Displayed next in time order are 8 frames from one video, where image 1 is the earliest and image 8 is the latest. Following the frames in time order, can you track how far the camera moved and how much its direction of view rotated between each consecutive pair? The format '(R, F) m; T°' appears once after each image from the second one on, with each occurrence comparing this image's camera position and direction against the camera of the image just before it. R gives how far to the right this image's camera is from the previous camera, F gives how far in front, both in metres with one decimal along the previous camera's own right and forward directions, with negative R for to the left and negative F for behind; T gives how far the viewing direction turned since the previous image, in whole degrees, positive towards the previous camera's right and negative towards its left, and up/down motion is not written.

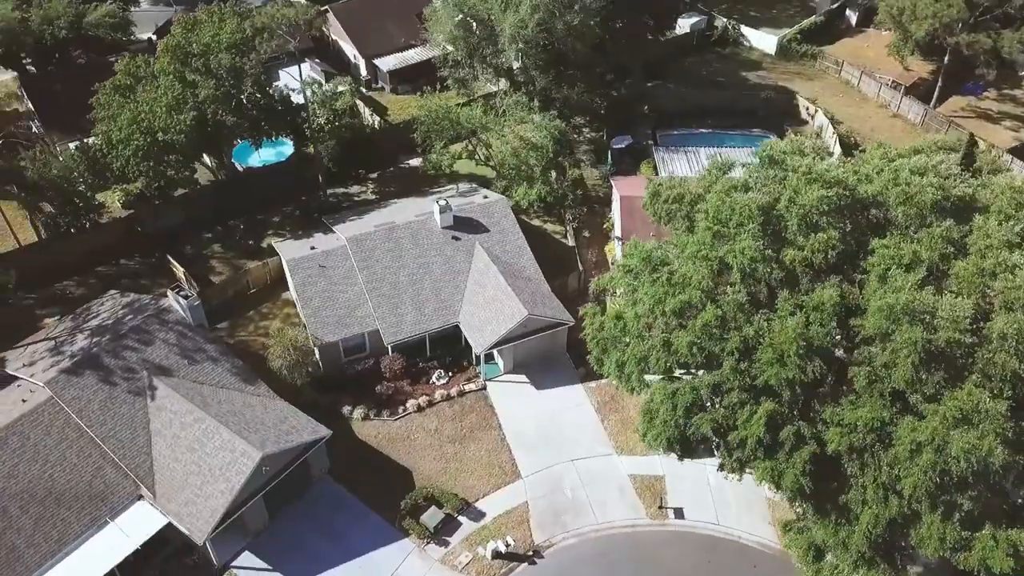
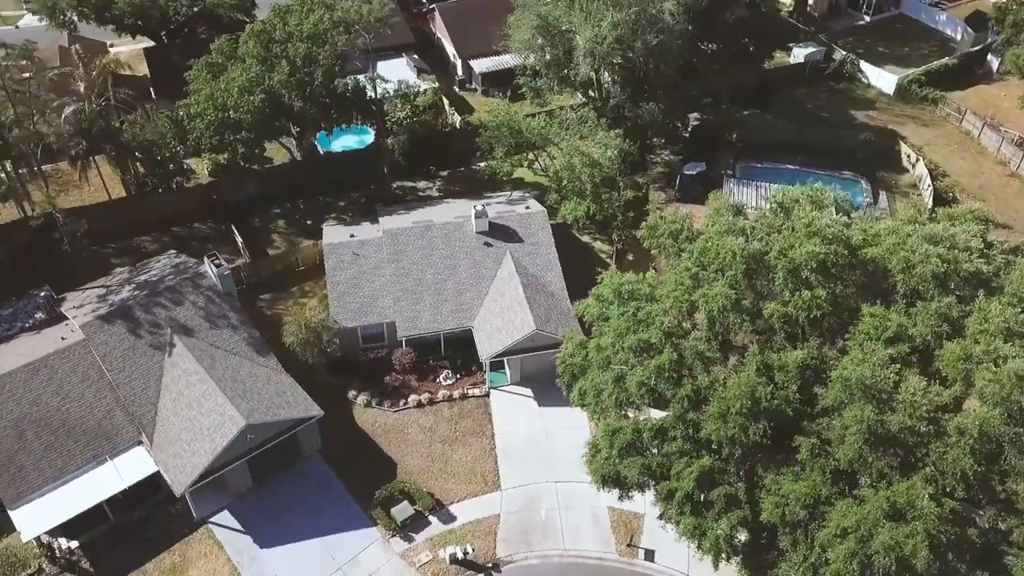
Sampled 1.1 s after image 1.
(+4.0, +0.2) m; -10°
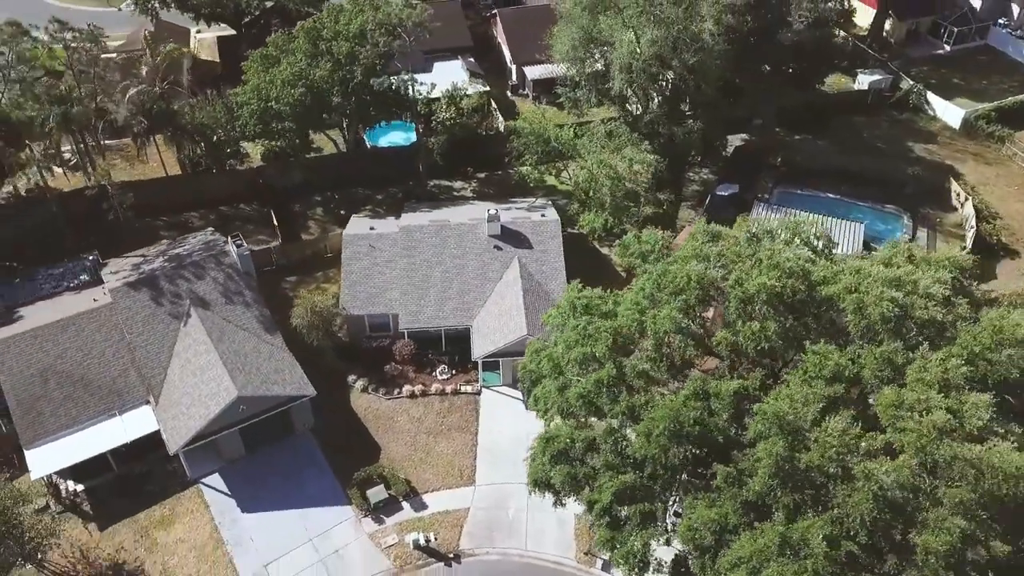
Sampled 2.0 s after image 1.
(+3.1, -0.6) m; -6°
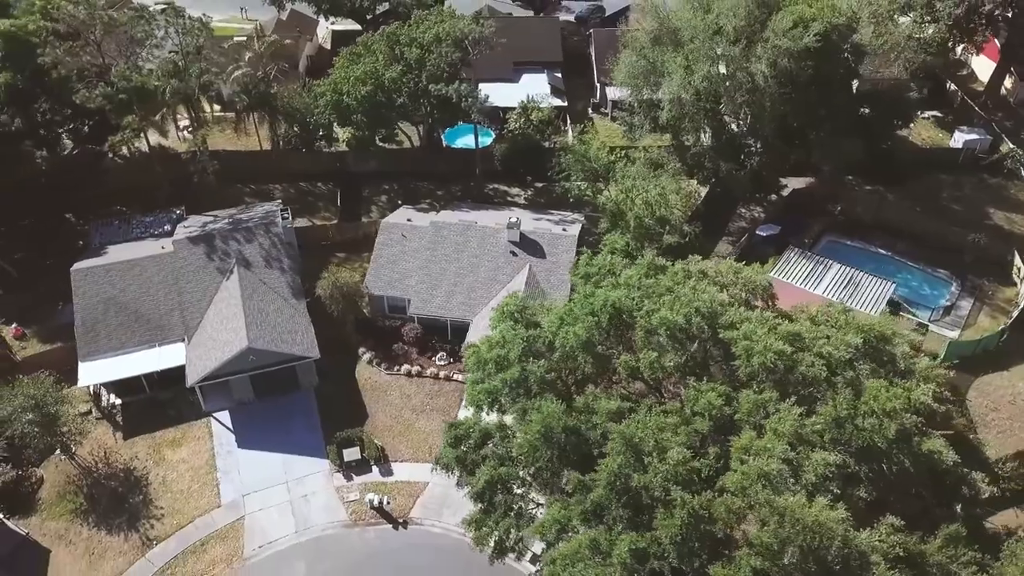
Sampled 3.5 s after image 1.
(+5.5, -1.7) m; -10°
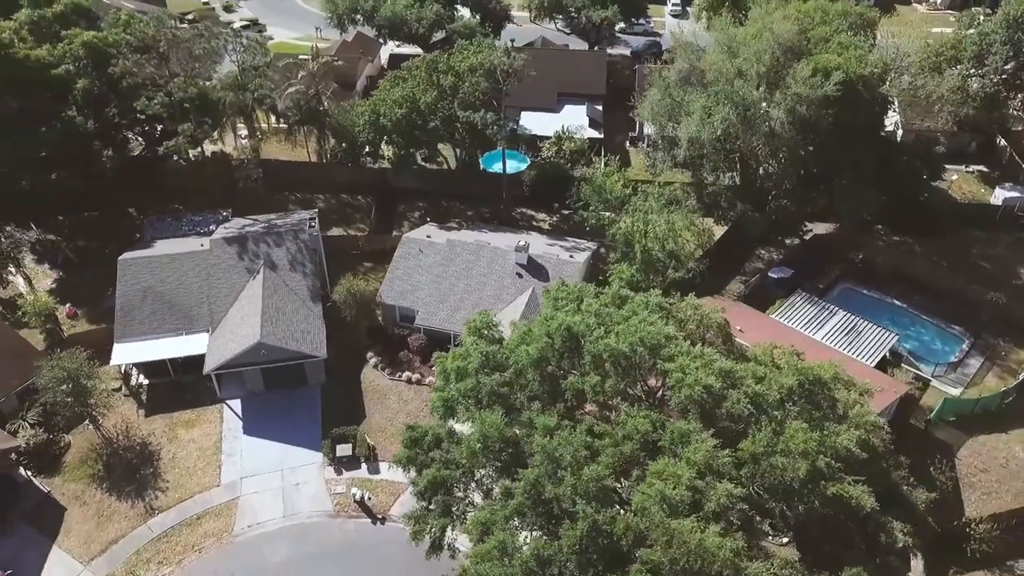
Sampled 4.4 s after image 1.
(+3.2, -1.4) m; -6°
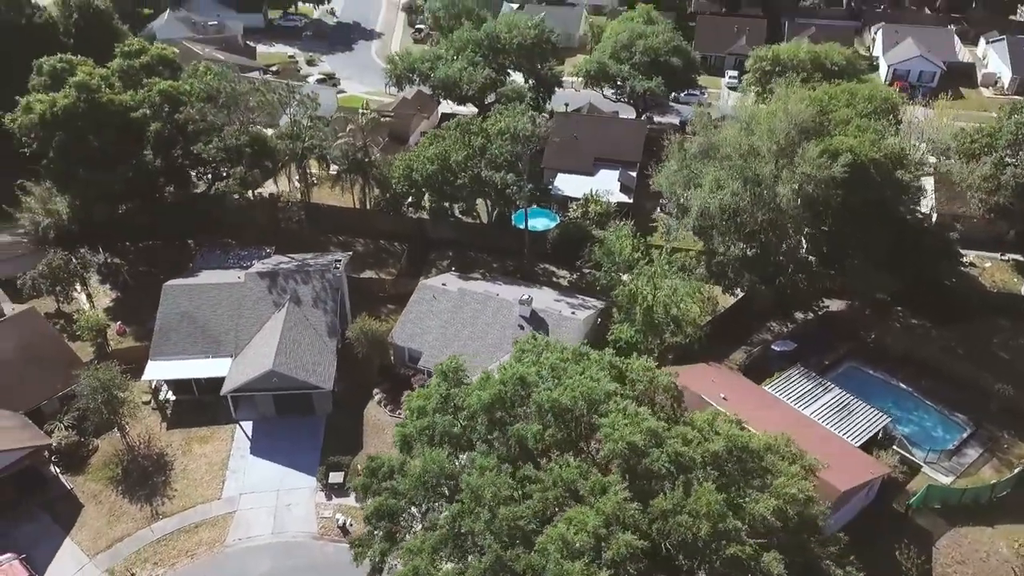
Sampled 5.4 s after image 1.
(+3.6, -1.7) m; -6°
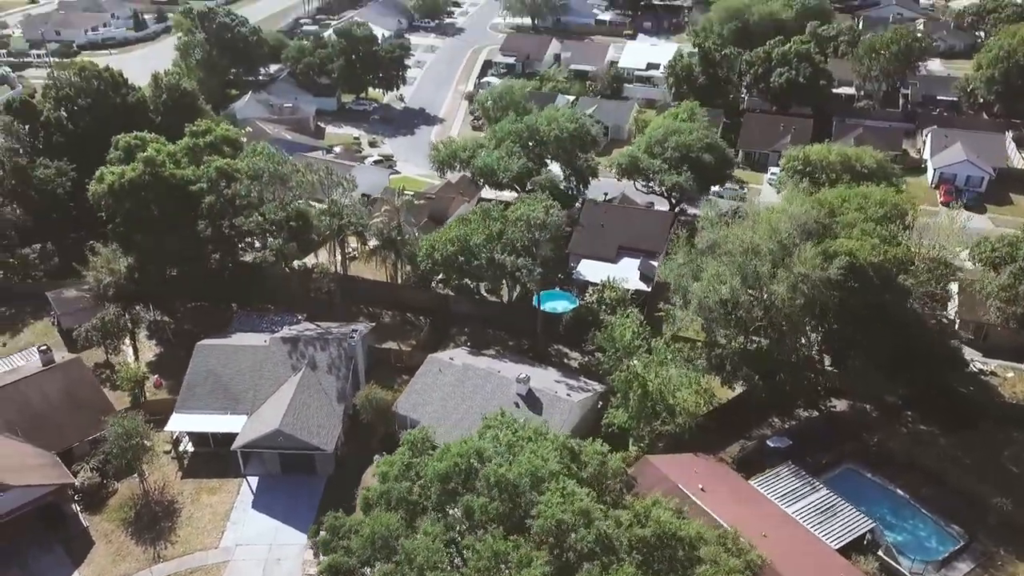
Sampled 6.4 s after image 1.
(+3.6, -1.7) m; -6°
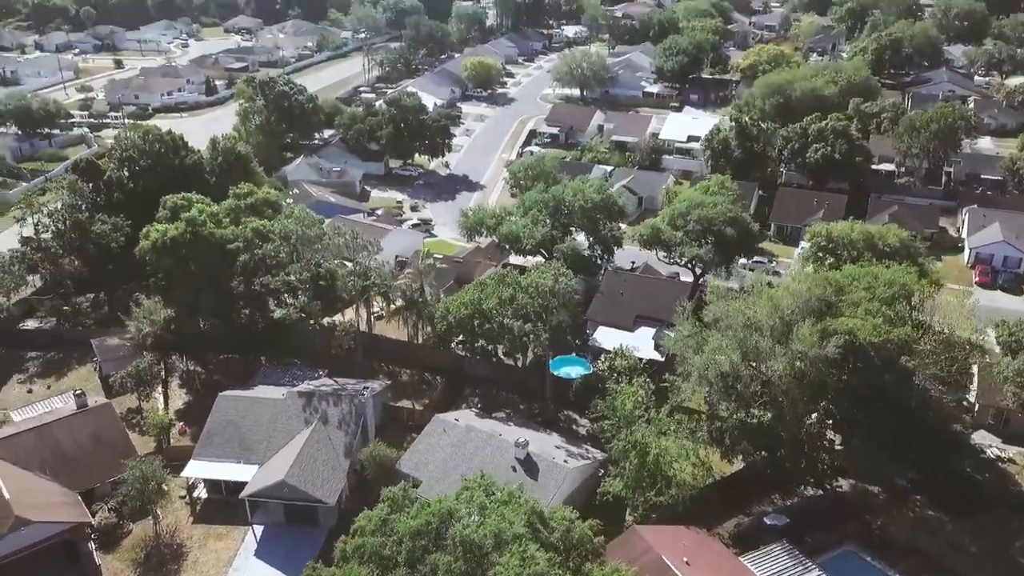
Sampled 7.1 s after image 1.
(+2.7, -1.3) m; -4°
